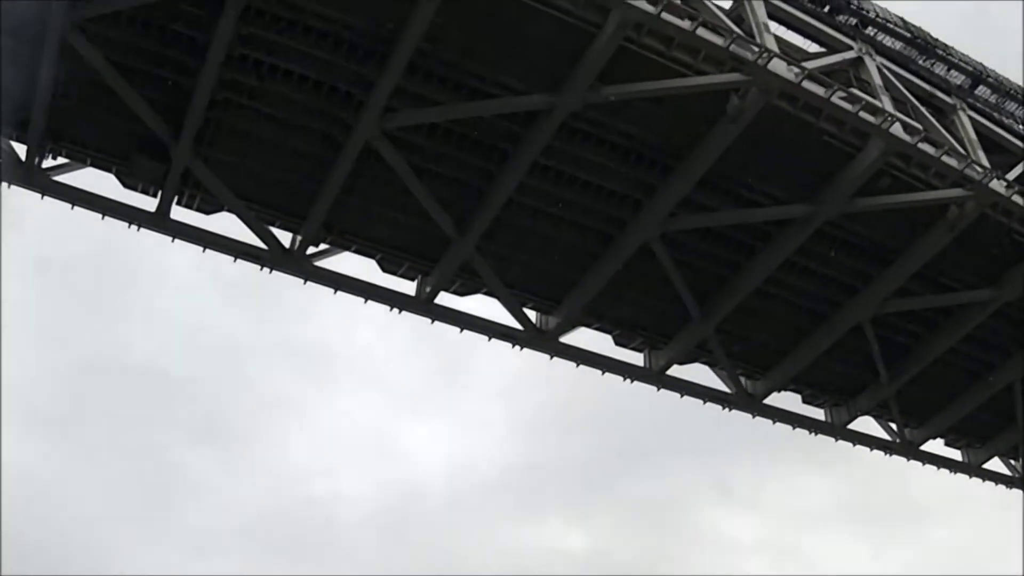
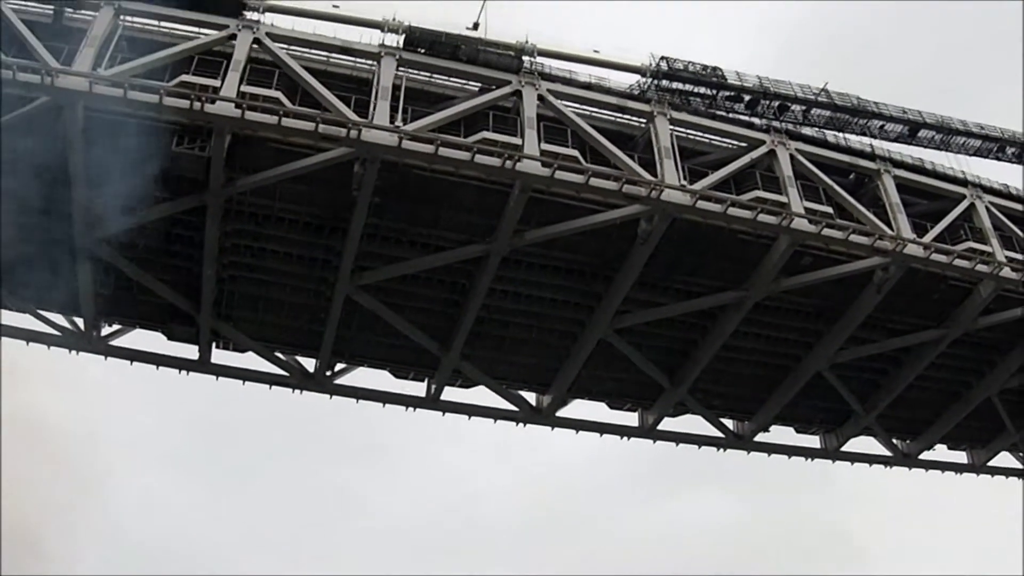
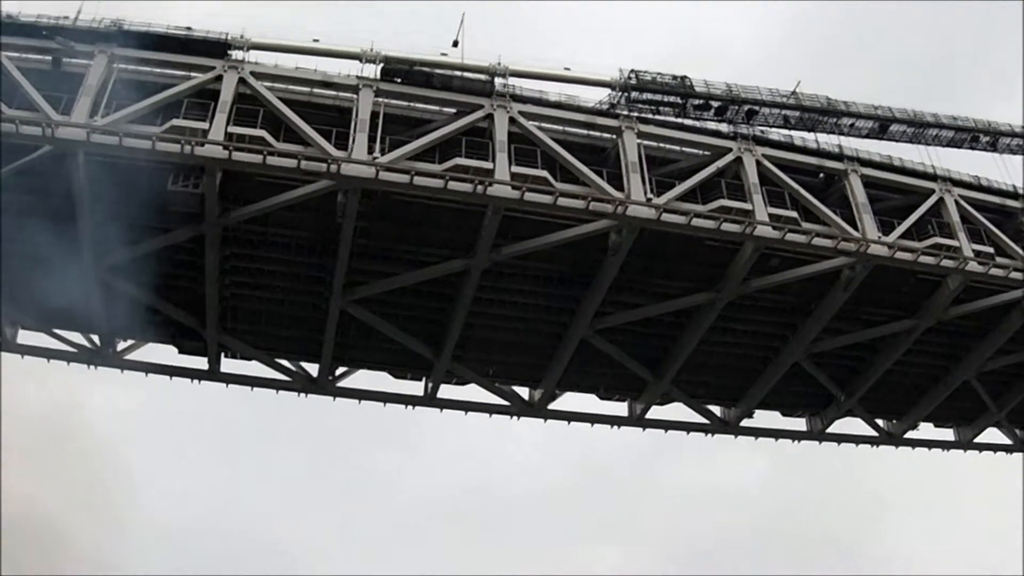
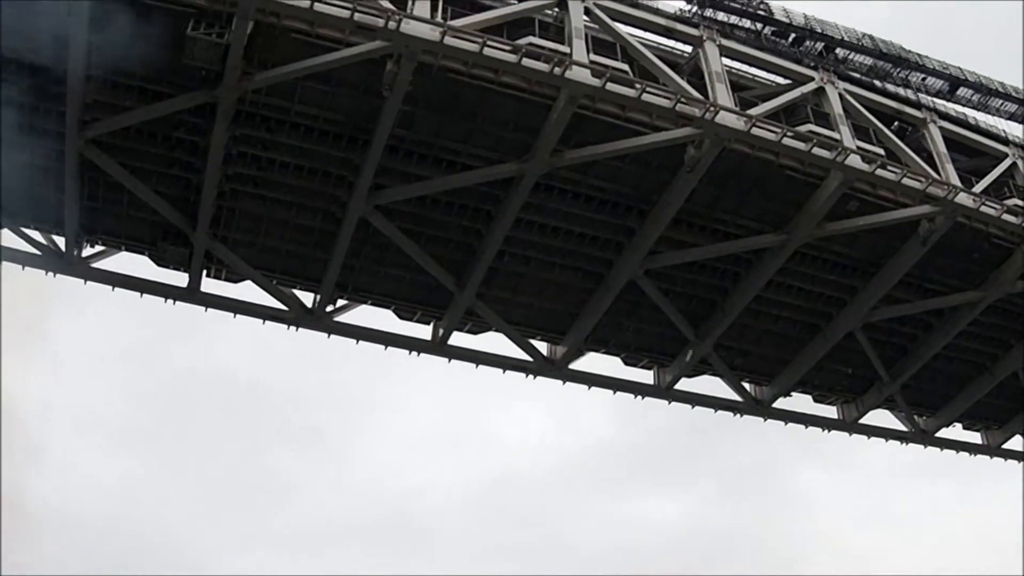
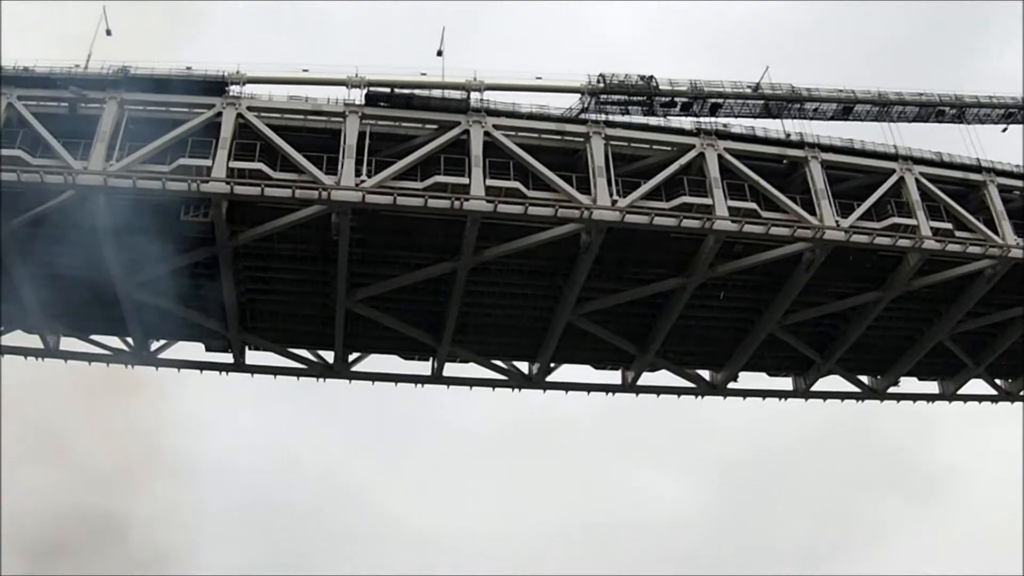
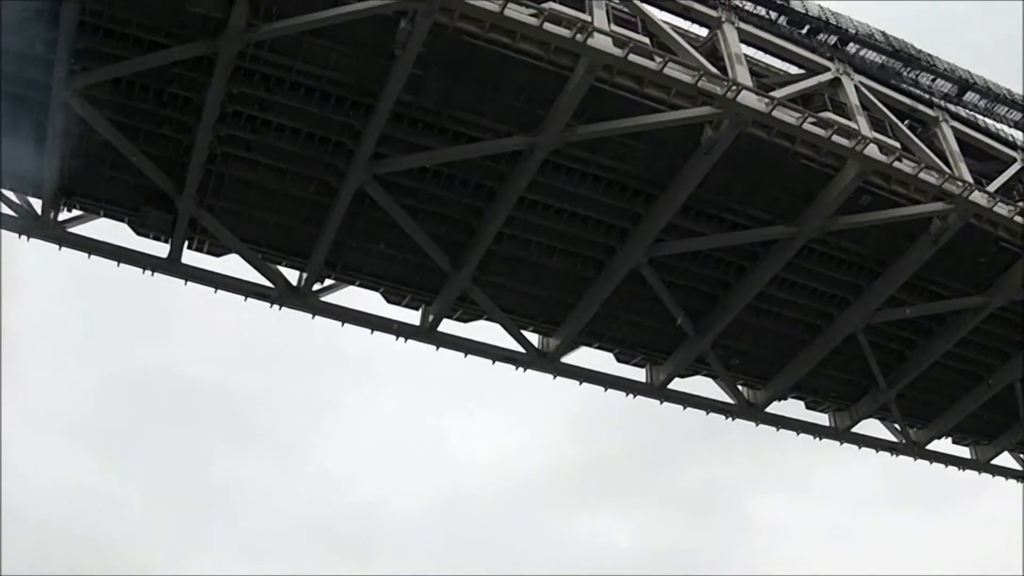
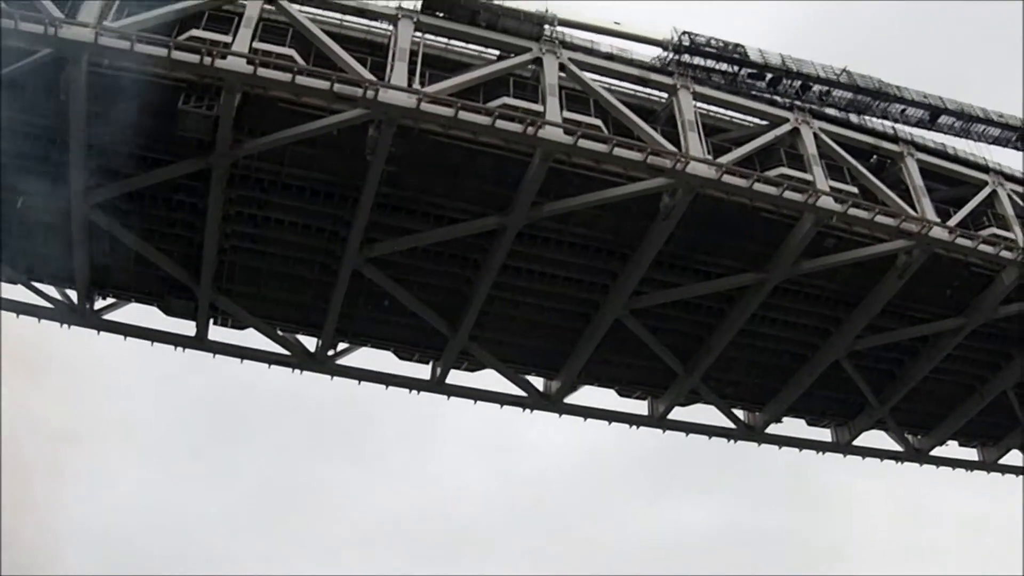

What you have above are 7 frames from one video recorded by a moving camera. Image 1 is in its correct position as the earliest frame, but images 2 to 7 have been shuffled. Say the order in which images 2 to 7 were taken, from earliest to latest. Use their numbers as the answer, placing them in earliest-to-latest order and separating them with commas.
6, 4, 7, 2, 3, 5
